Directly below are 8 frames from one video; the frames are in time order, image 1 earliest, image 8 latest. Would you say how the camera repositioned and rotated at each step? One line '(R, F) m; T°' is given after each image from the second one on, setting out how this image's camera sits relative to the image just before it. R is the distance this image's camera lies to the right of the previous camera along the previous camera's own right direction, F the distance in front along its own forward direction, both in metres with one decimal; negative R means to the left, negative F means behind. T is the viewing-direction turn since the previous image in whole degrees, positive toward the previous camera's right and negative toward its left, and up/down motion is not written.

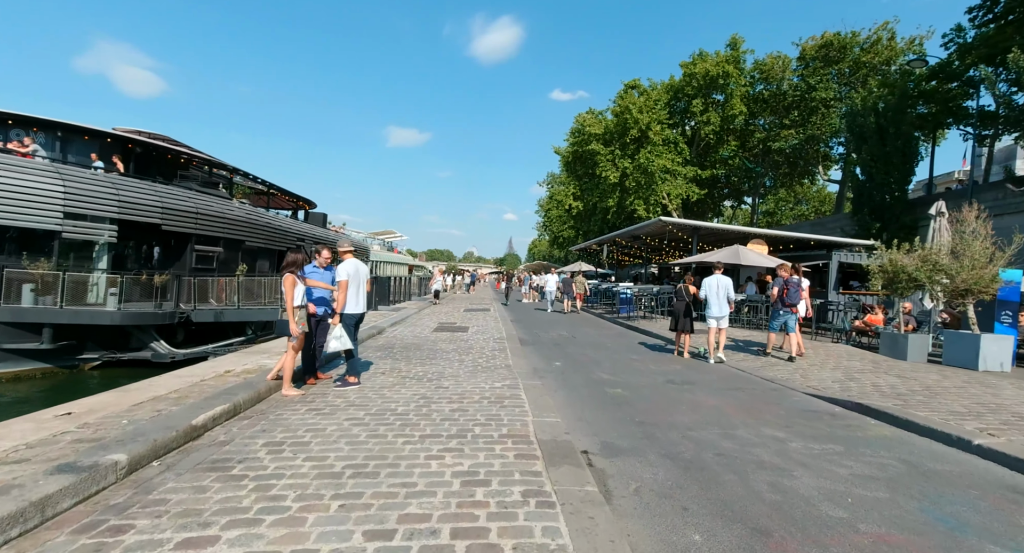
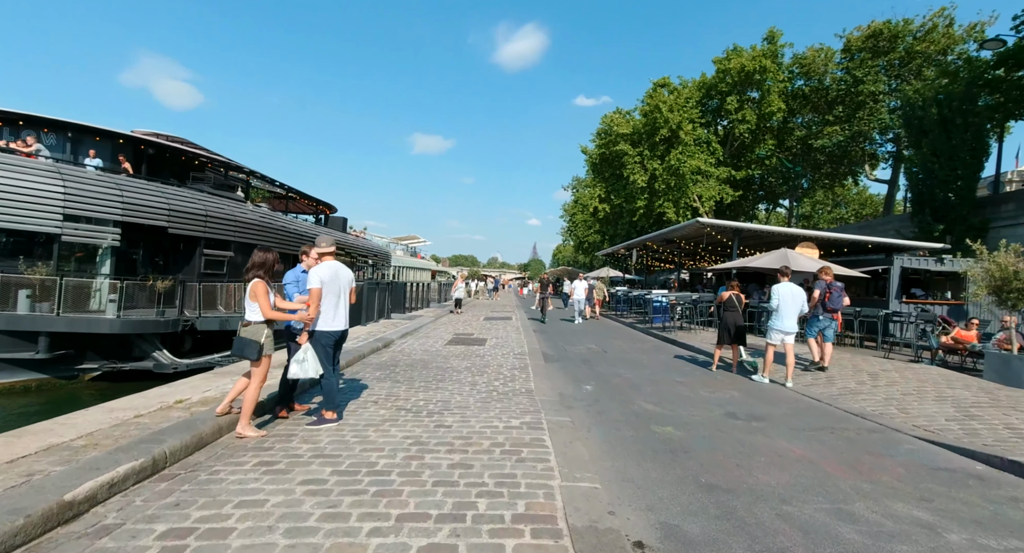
(0.0, +1.2) m; -3°
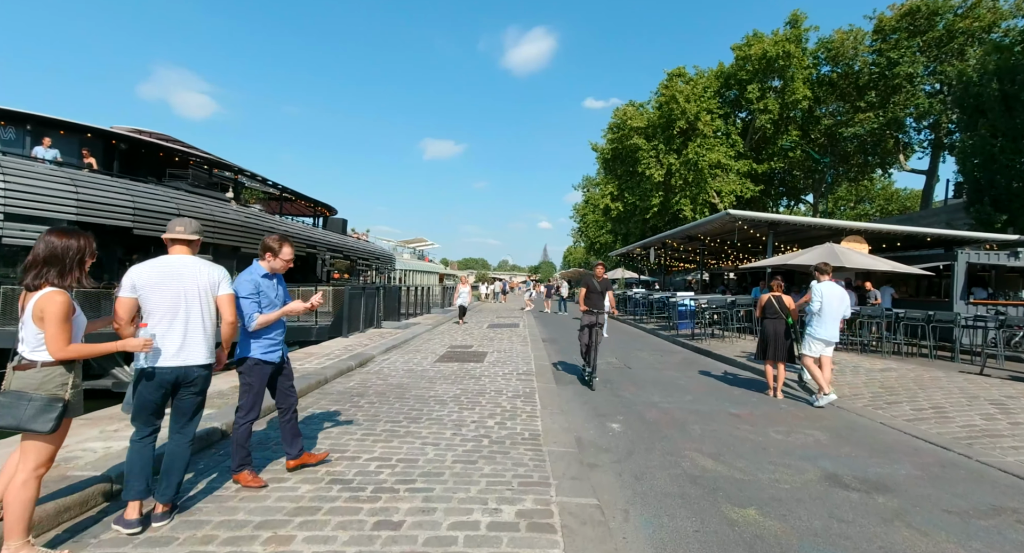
(+0.1, +1.7) m; -1°
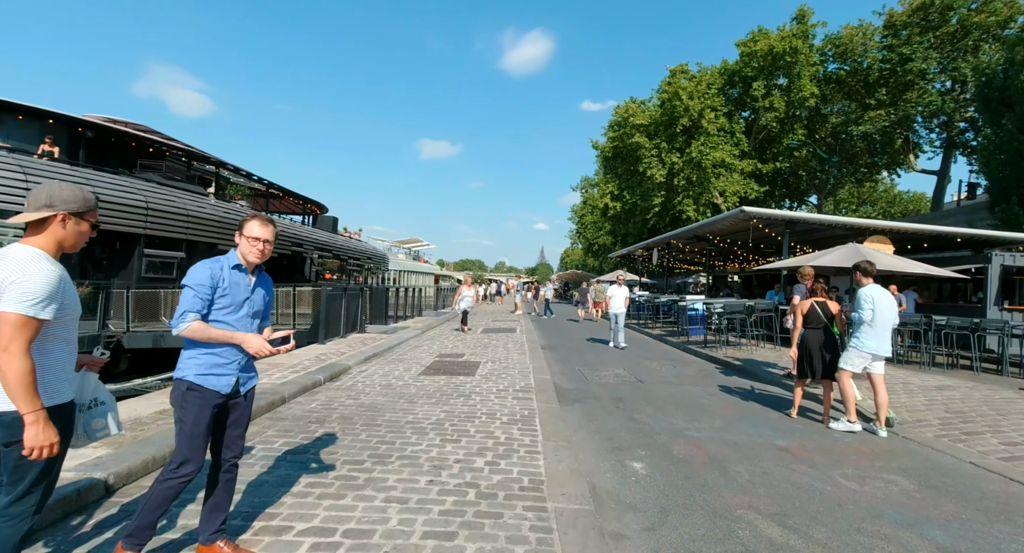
(0.0, +1.1) m; 0°
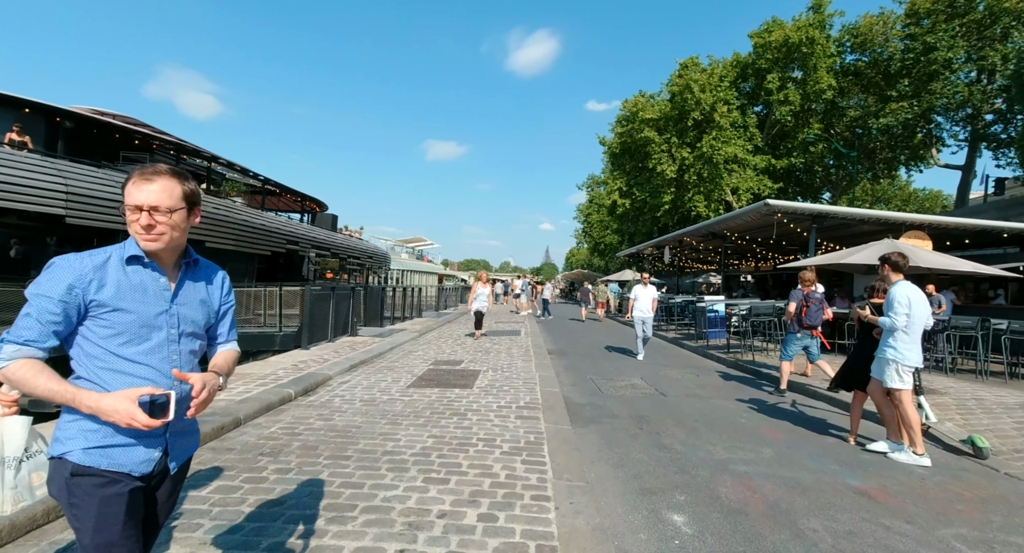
(0.0, +0.9) m; -1°
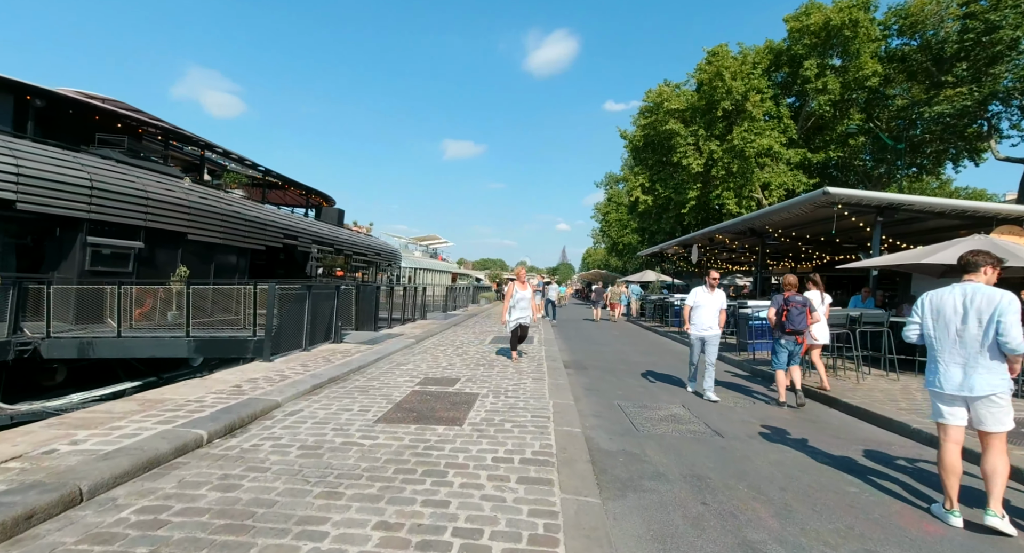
(+0.1, +1.6) m; -2°
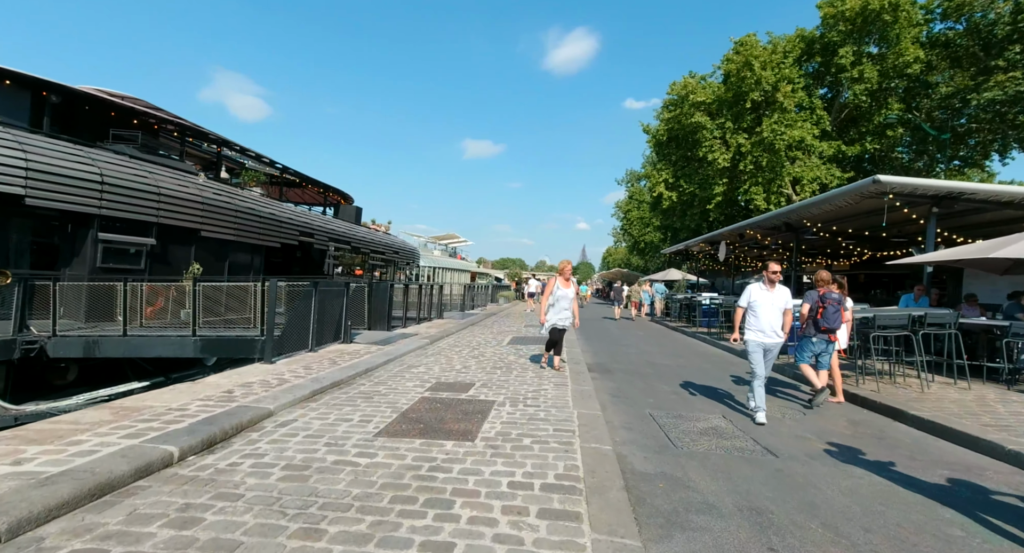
(0.0, +0.6) m; -2°
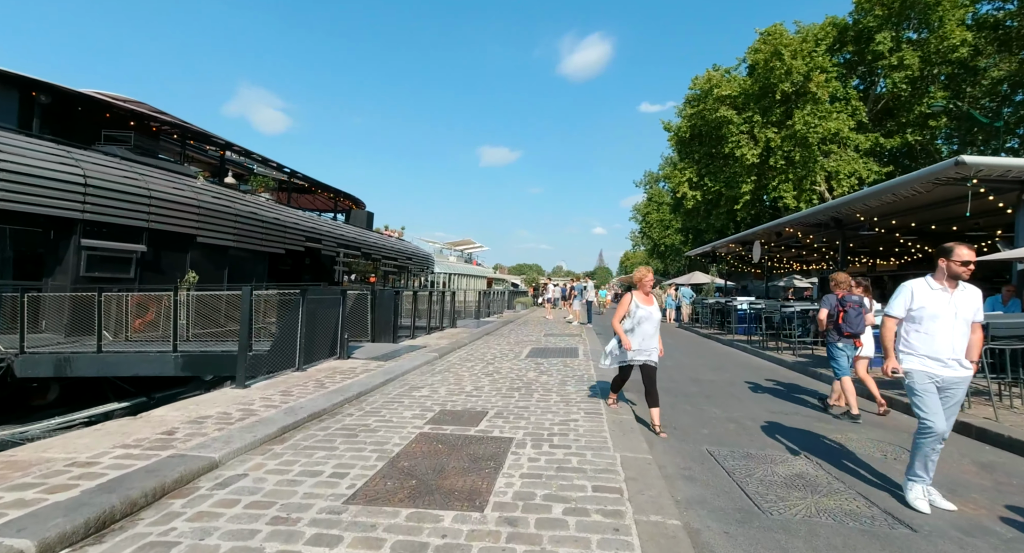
(0.0, +1.2) m; -2°
